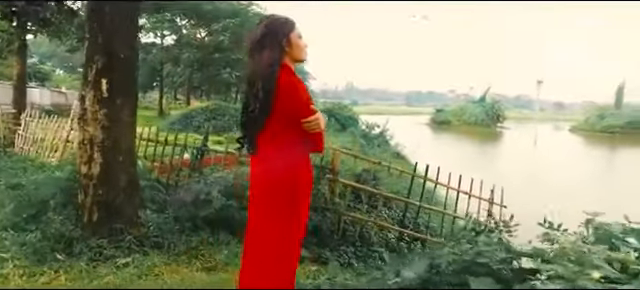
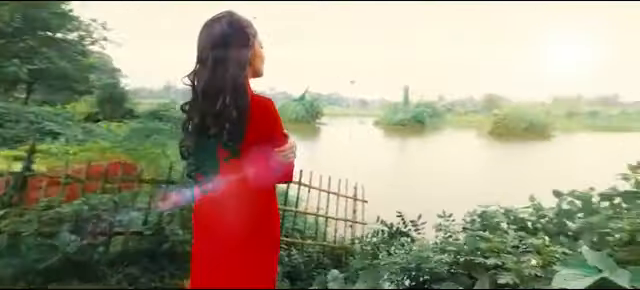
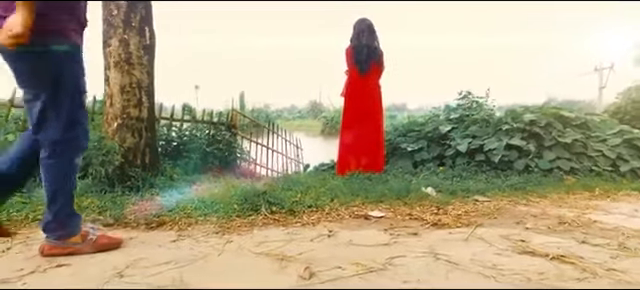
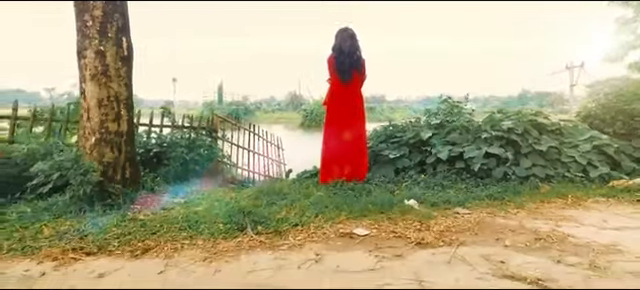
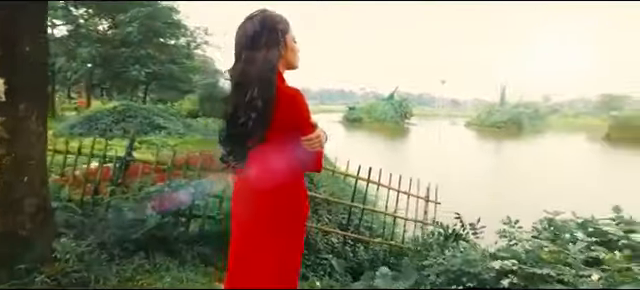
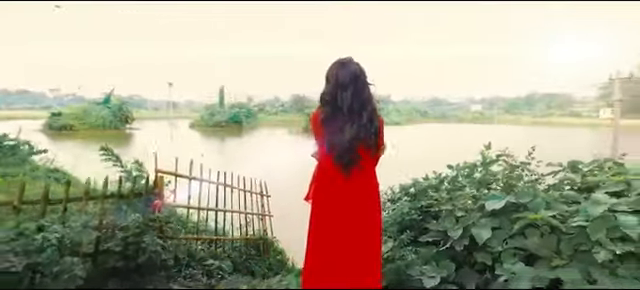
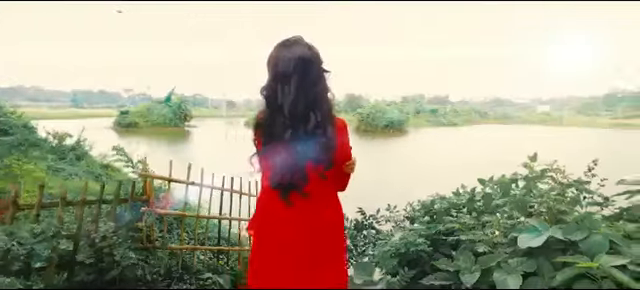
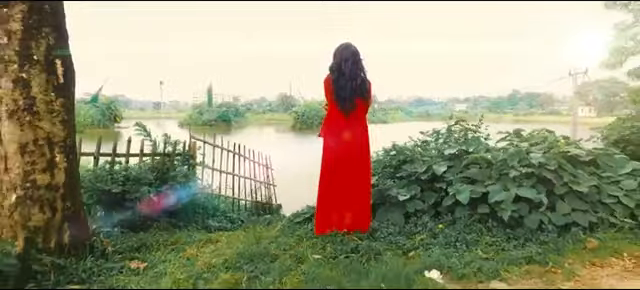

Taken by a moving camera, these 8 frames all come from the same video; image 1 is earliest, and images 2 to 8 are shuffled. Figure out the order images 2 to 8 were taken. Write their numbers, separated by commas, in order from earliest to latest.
5, 2, 7, 6, 8, 4, 3
